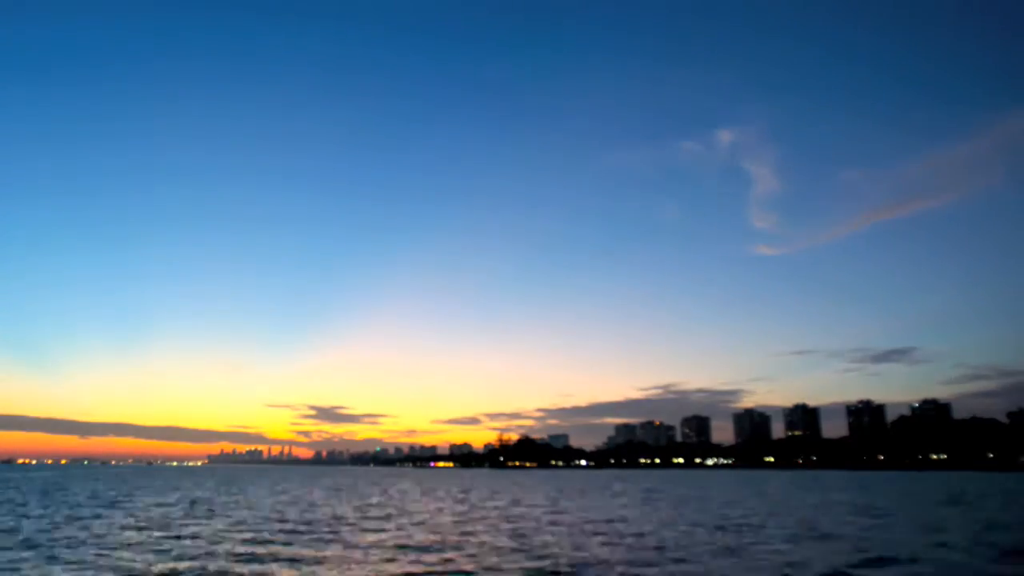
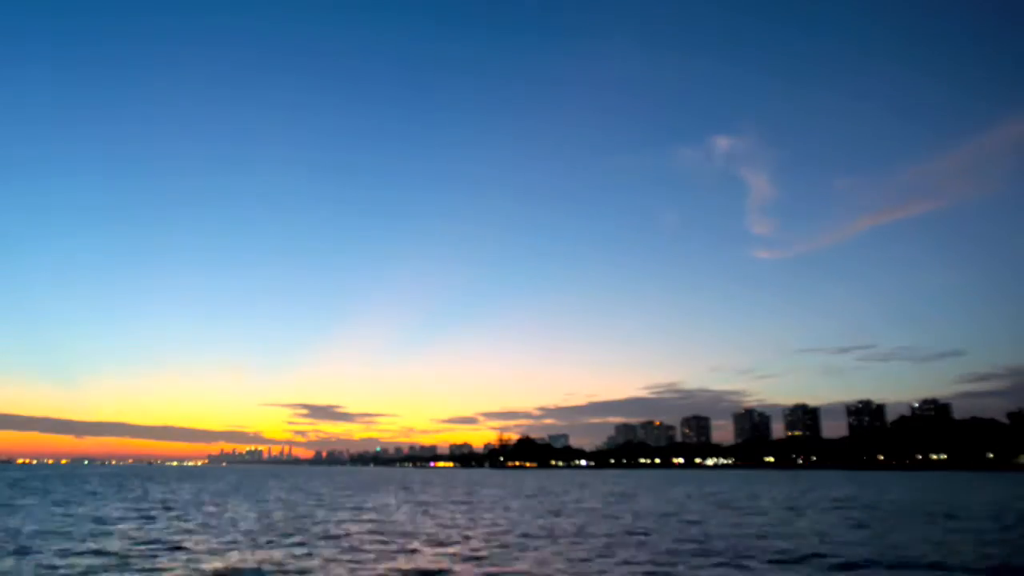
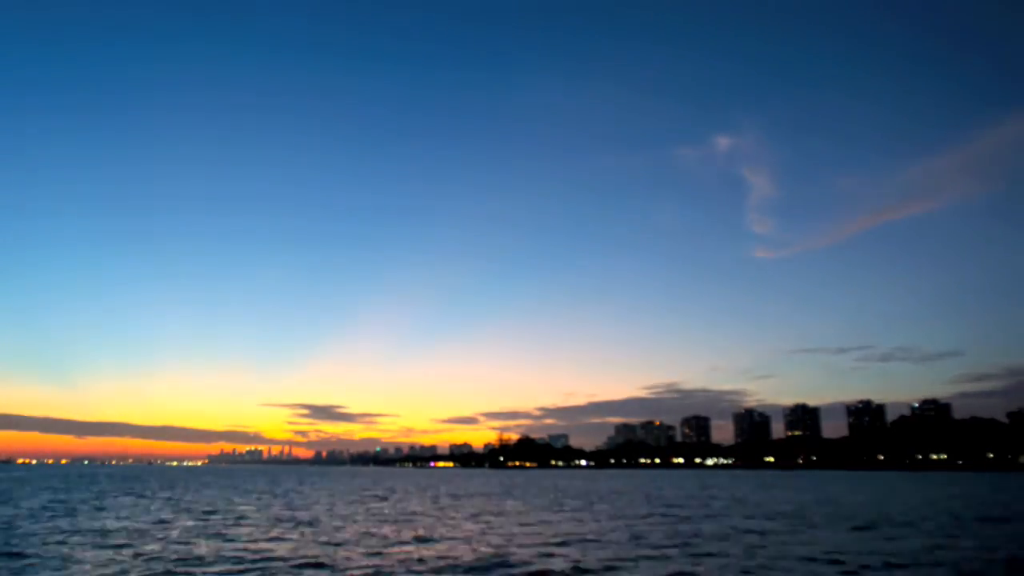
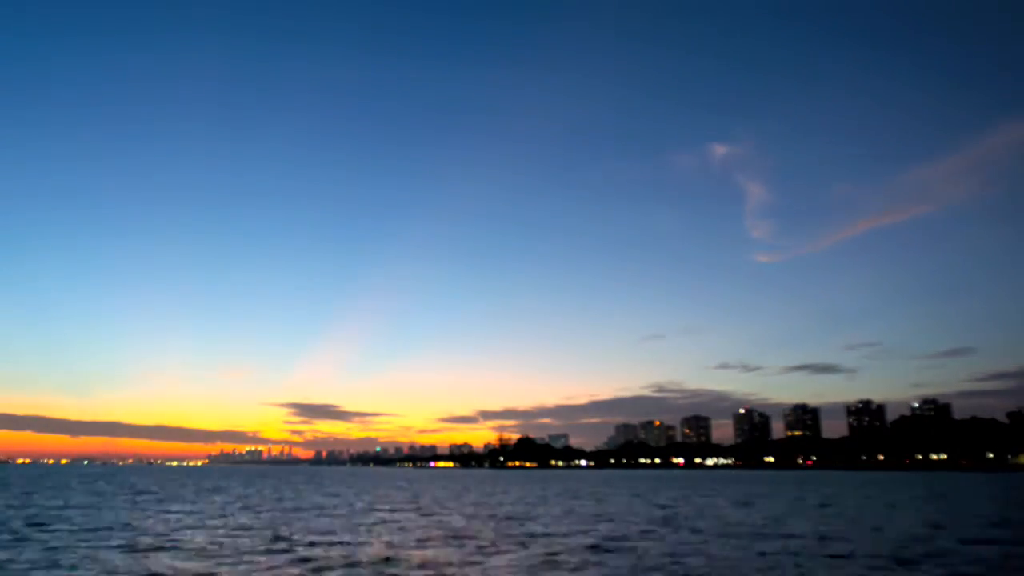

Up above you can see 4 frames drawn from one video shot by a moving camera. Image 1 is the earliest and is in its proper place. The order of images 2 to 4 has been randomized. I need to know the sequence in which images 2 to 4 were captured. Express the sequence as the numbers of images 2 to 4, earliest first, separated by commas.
3, 2, 4
